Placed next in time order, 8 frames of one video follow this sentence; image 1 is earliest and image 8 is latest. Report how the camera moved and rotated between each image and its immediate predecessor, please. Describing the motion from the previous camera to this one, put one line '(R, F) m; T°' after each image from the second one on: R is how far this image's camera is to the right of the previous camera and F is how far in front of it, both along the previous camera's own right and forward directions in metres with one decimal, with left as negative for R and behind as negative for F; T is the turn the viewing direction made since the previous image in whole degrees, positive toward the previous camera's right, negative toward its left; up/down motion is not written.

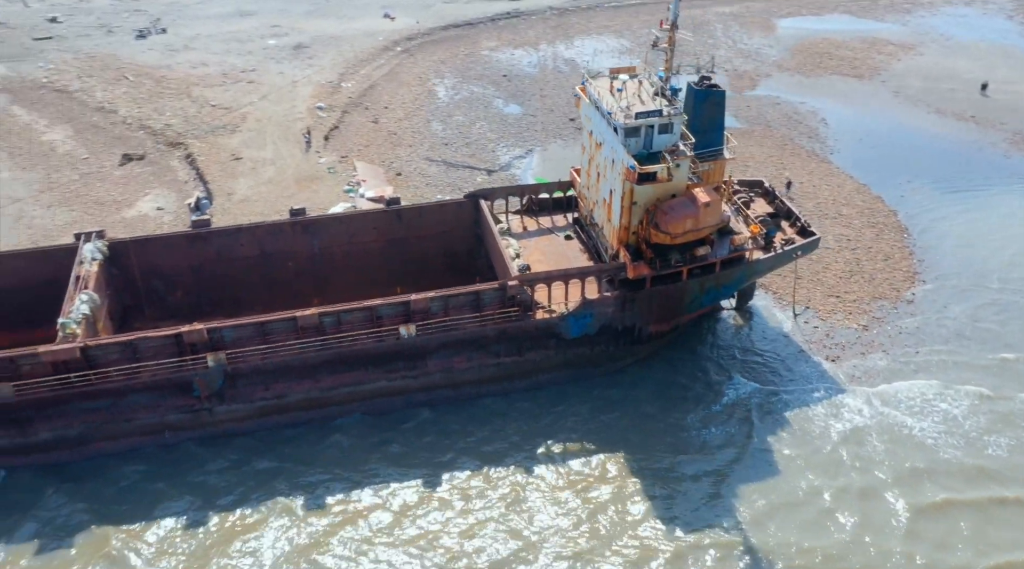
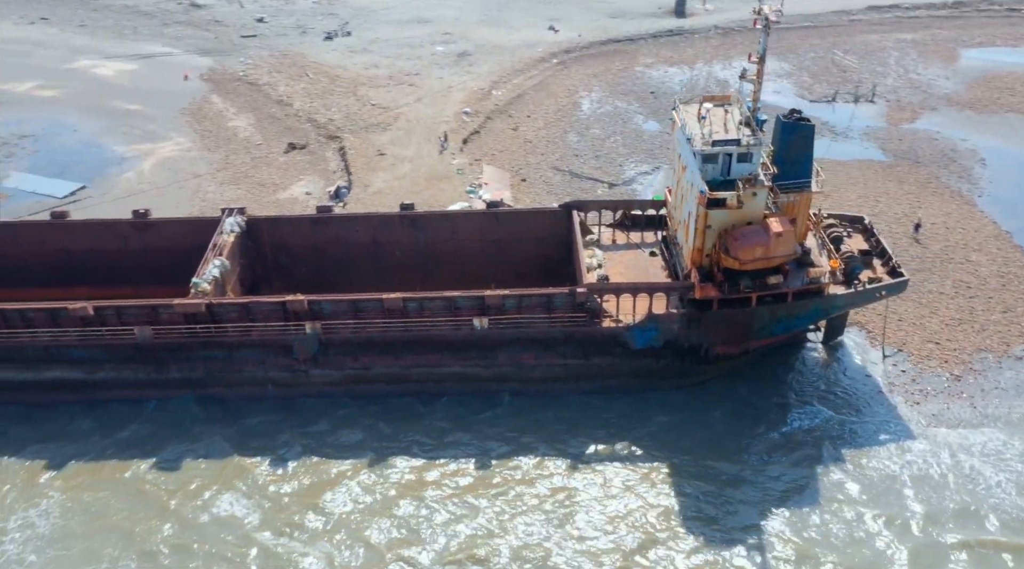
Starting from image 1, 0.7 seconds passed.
(+2.5, -1.2) m; -12°
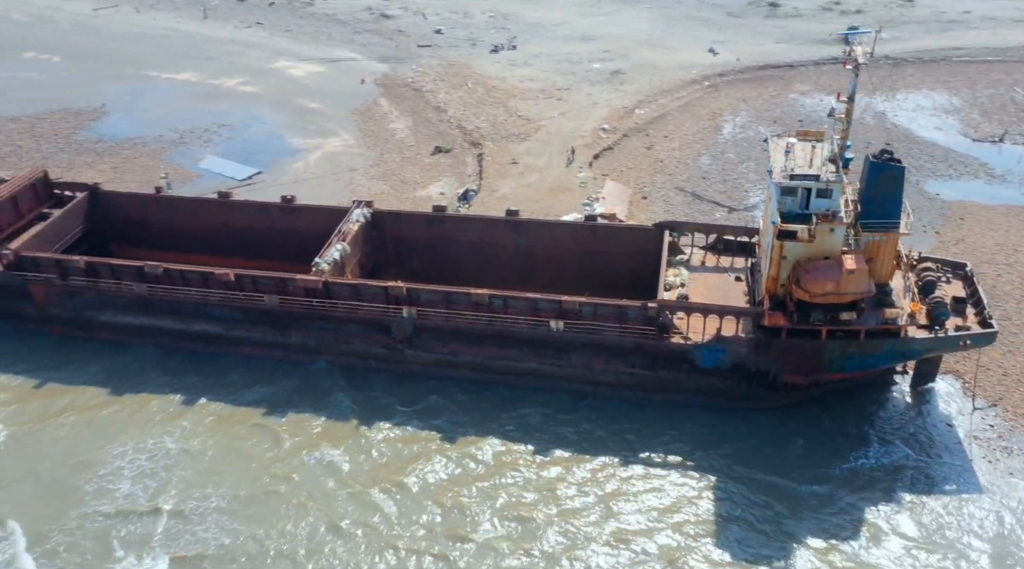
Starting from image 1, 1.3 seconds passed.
(+2.4, -1.4) m; -12°
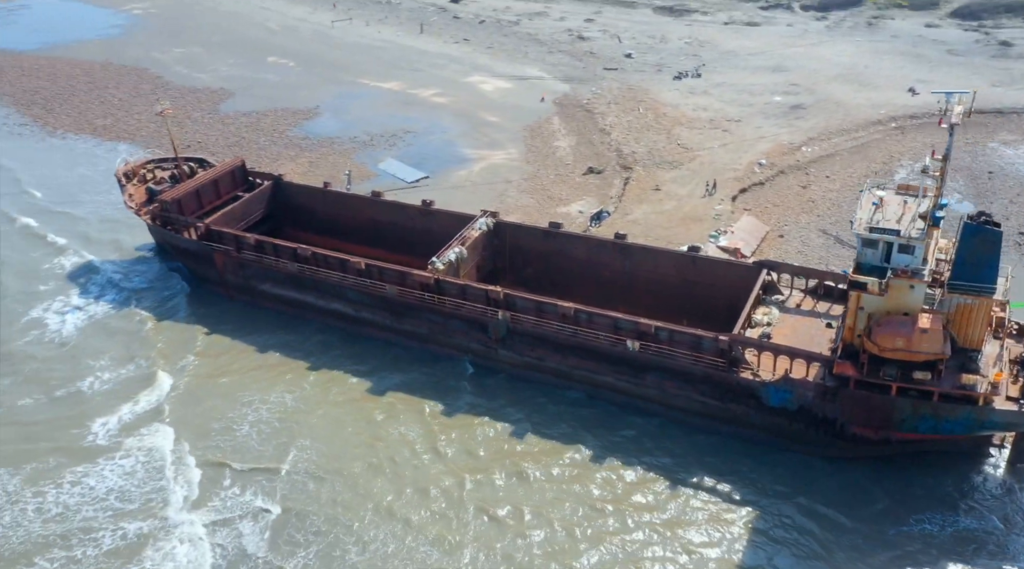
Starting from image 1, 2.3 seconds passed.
(+3.3, -1.2) m; -14°
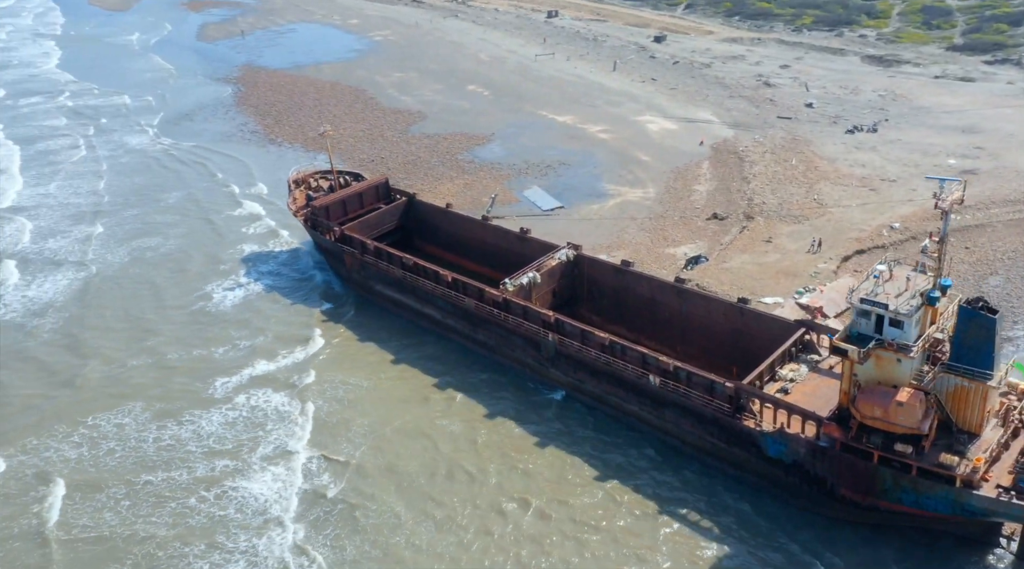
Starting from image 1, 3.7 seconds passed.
(+5.1, -2.0) m; -16°
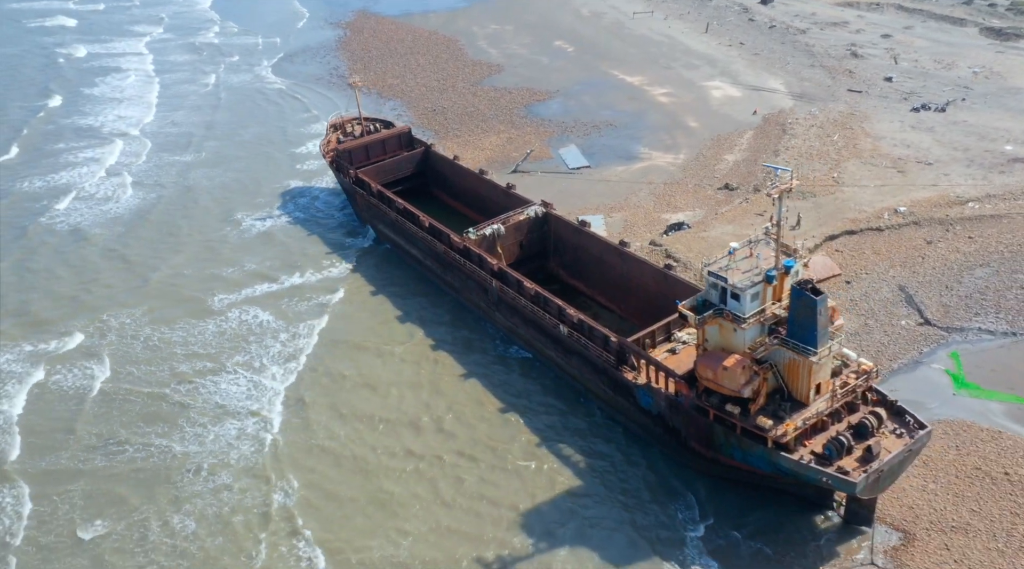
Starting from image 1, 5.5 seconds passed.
(+6.6, -2.4) m; -10°
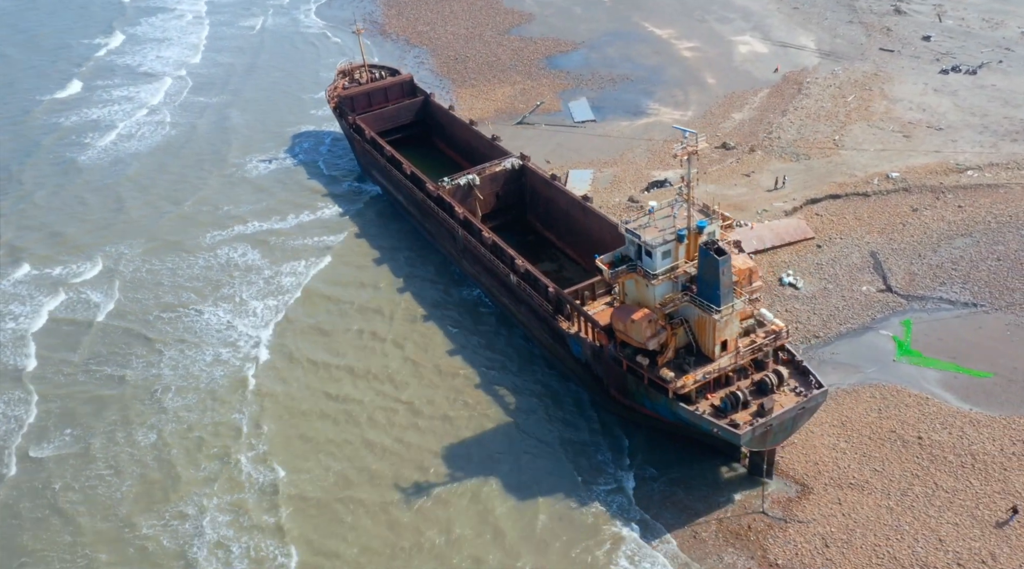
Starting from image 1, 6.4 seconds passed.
(+3.8, -1.1) m; -5°
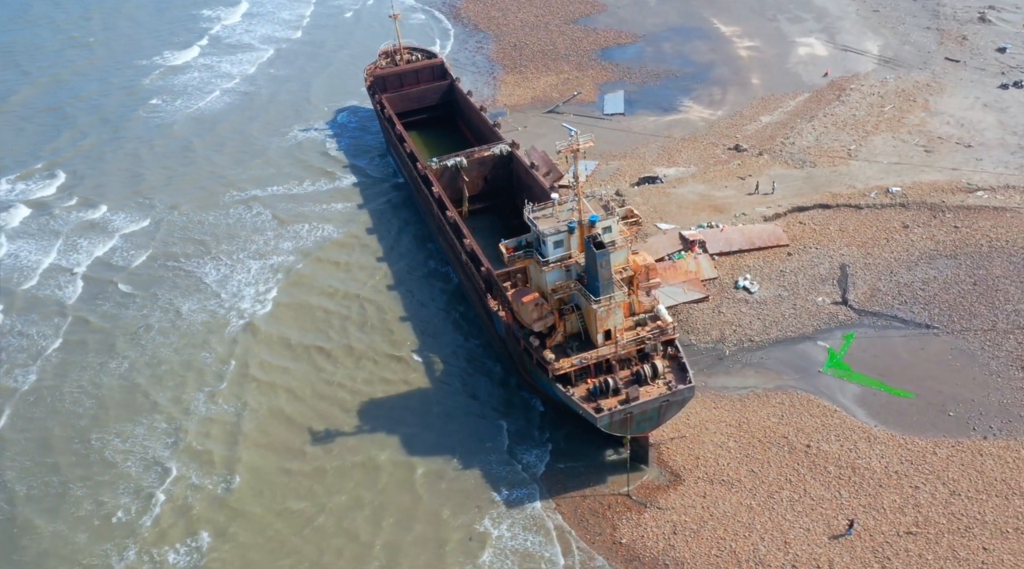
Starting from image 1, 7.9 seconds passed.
(+6.0, -1.4) m; -9°
